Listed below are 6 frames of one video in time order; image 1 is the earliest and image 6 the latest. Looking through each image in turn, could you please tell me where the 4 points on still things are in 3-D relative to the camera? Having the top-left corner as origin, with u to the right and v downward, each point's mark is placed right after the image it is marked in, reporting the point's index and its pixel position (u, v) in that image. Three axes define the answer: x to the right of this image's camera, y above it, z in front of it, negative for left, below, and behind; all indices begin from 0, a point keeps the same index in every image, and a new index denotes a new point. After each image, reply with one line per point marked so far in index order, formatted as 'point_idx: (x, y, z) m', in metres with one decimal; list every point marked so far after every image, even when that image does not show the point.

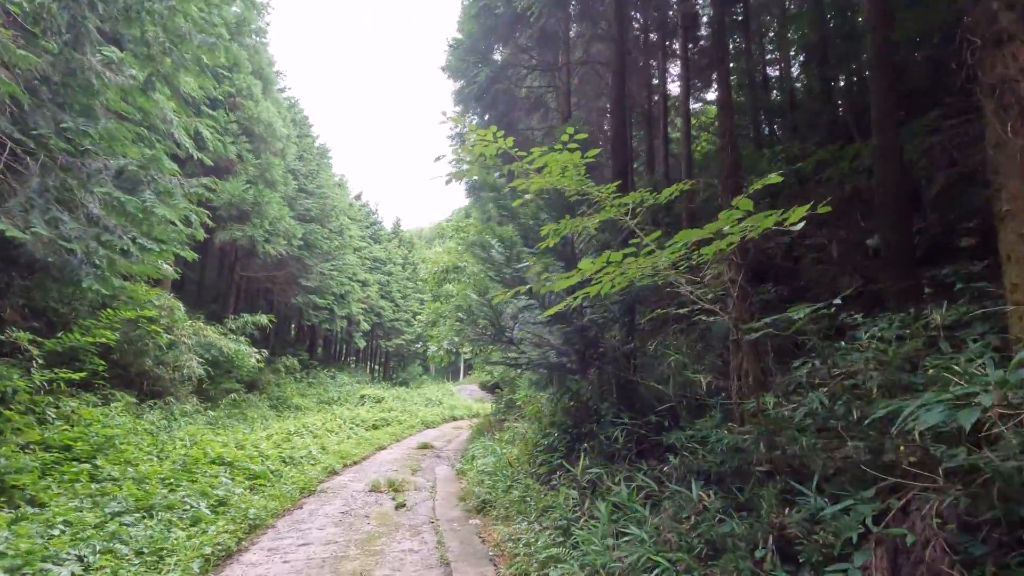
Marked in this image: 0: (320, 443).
0: (-4.2, -3.5, +12.0) m
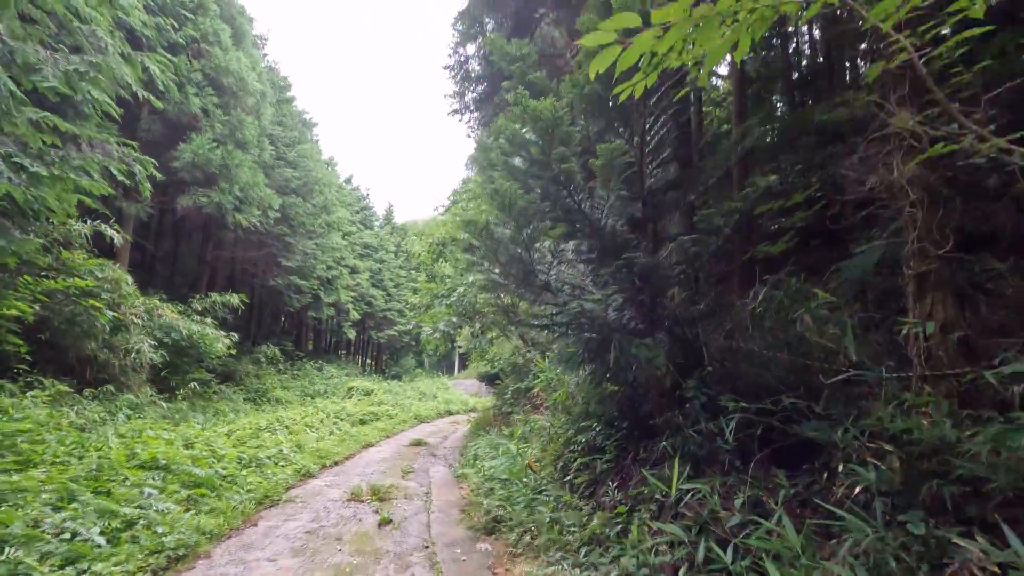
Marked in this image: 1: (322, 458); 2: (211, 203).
0: (-4.1, -3.0, +10.3) m
1: (-3.5, -3.1, +9.8) m
2: (-6.6, +1.9, +11.8) m
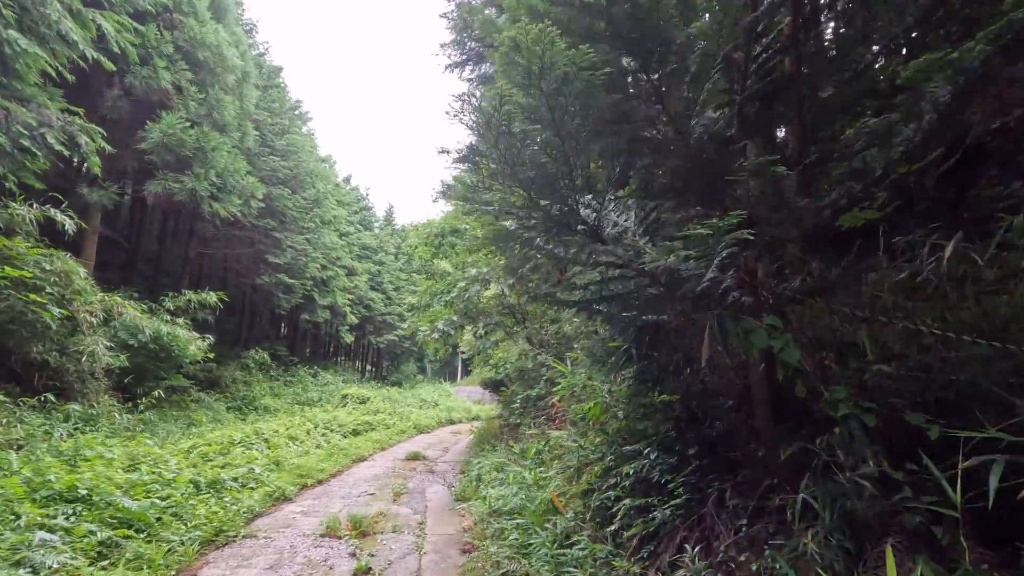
0: (-4.0, -2.9, +9.0) m
1: (-3.4, -3.0, +8.5) m
2: (-6.5, +2.0, +10.6) m
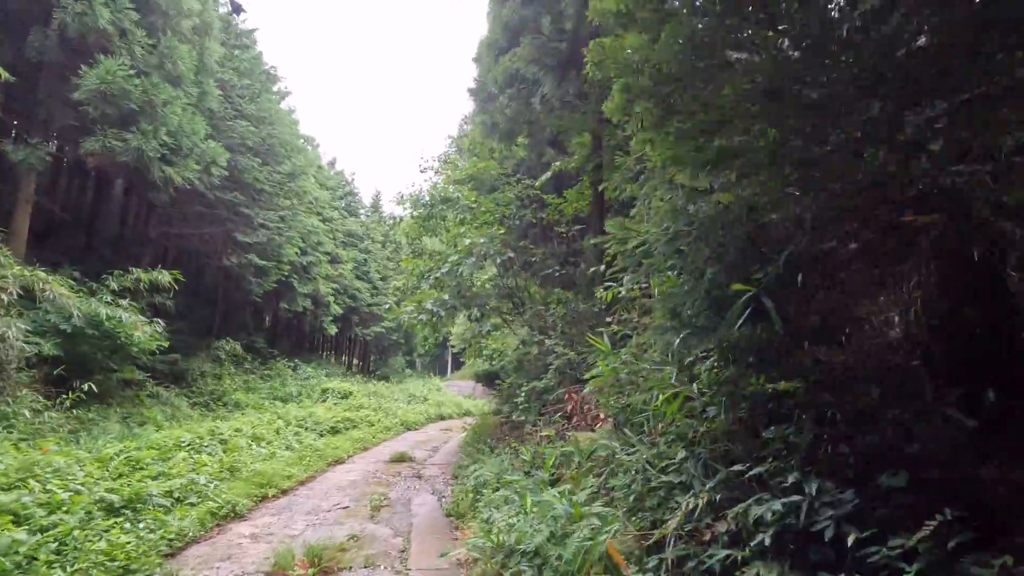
0: (-3.9, -2.5, +7.6) m
1: (-3.3, -2.7, +7.1) m
2: (-6.5, +2.4, +9.1) m
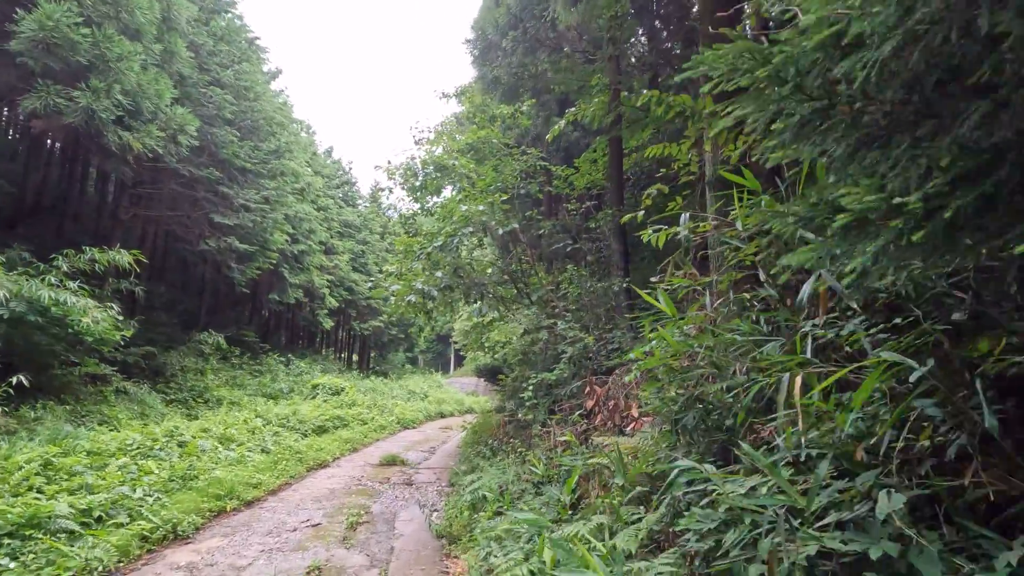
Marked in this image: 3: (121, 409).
0: (-3.9, -2.2, +6.4) m
1: (-3.3, -2.4, +6.0) m
2: (-6.4, +2.7, +7.9) m
3: (-7.2, -2.2, +9.9) m
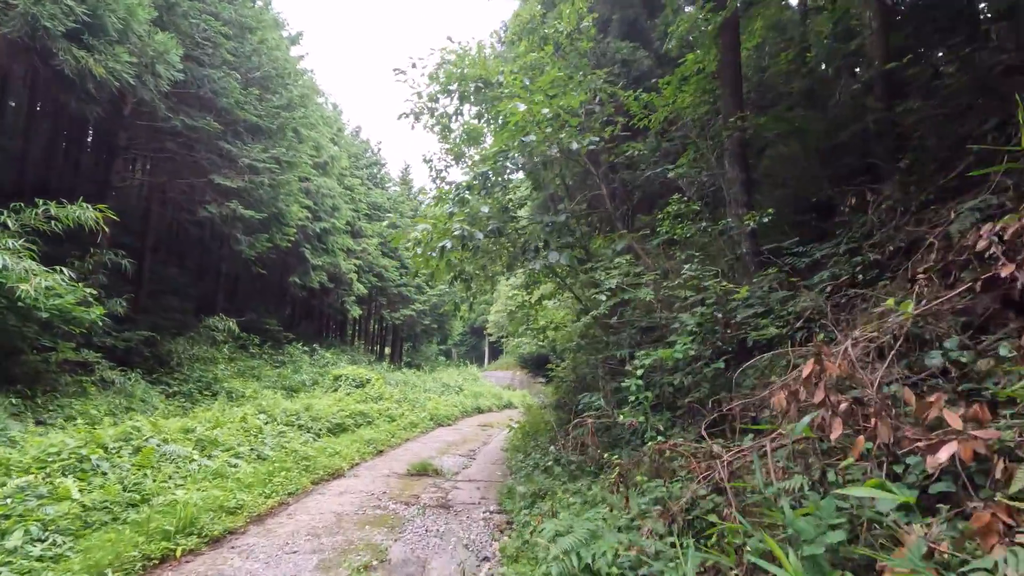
0: (-3.2, -1.7, +4.5) m
1: (-2.6, -1.9, +4.0) m
2: (-5.7, +3.1, +6.1) m
3: (-6.3, -1.7, +8.2) m
